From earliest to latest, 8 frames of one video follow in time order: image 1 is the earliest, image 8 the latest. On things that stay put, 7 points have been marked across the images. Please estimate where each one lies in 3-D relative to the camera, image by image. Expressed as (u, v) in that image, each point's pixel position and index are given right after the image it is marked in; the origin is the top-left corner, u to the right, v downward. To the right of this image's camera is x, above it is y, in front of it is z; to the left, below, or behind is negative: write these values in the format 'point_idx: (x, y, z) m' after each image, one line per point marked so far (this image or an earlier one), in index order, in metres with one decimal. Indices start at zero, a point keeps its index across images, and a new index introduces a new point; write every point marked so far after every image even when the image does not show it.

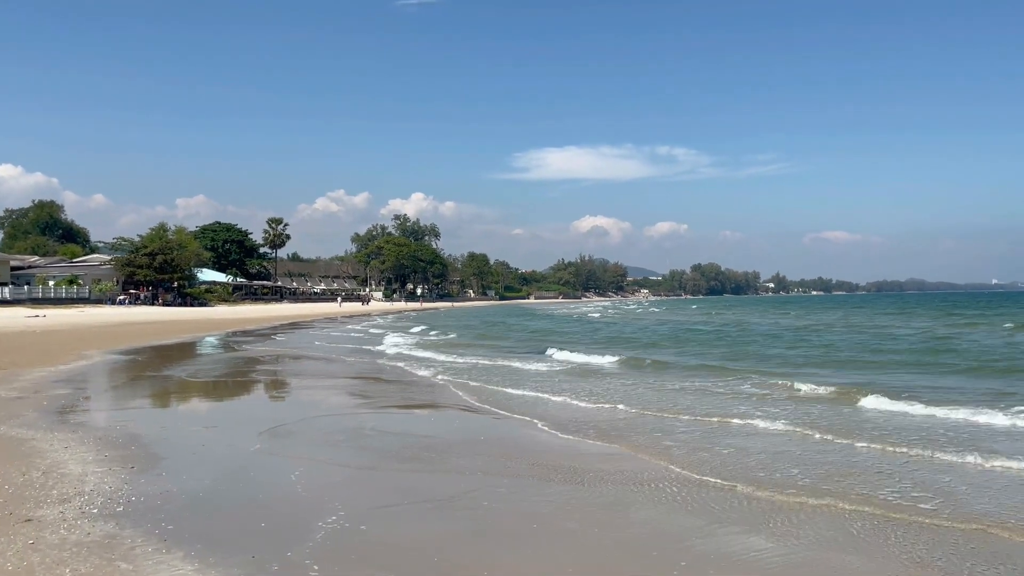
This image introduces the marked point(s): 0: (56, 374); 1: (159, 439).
0: (-10.9, -2.1, +19.7) m
1: (-4.1, -1.8, +9.7) m
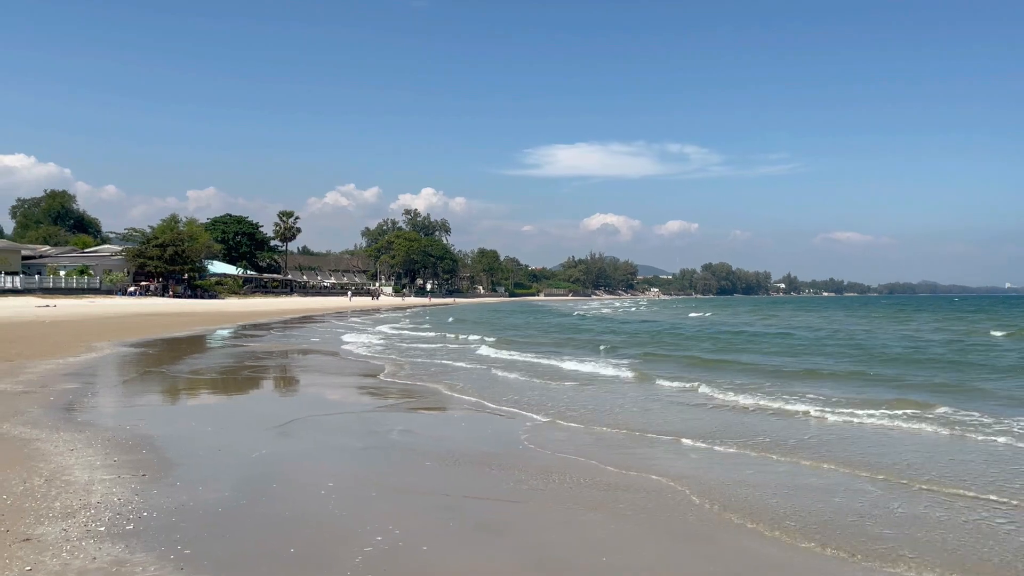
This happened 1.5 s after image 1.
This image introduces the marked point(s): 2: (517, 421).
0: (-10.4, -1.8, +19.1) m
1: (-3.7, -1.7, +9.0) m
2: (-0.2, -1.8, +11.8) m
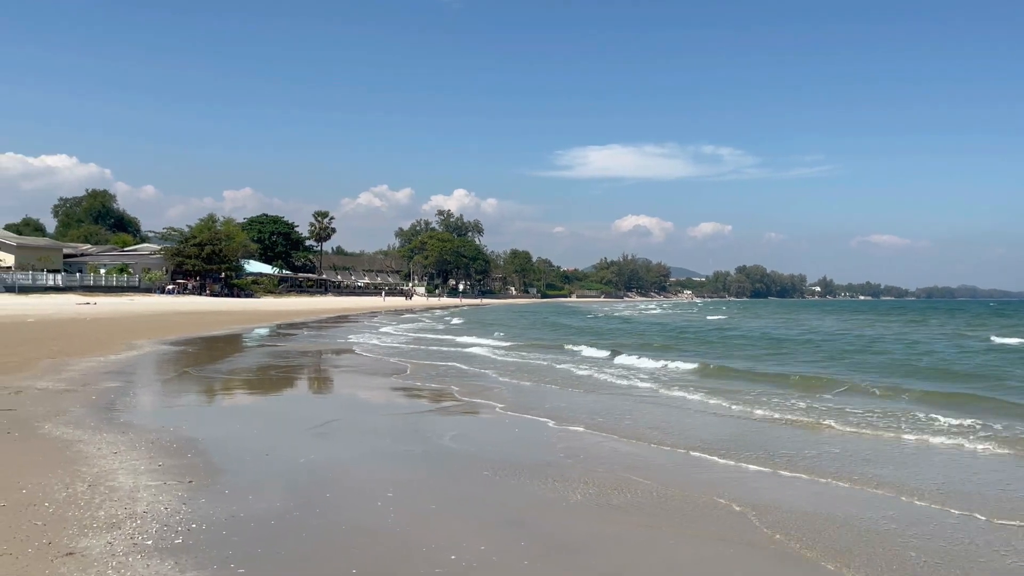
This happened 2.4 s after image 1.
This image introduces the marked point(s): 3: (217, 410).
0: (-9.4, -1.8, +19.0) m
1: (-3.1, -1.6, +8.7) m
2: (+0.6, -1.8, +11.4) m
3: (-4.4, -1.8, +12.1) m
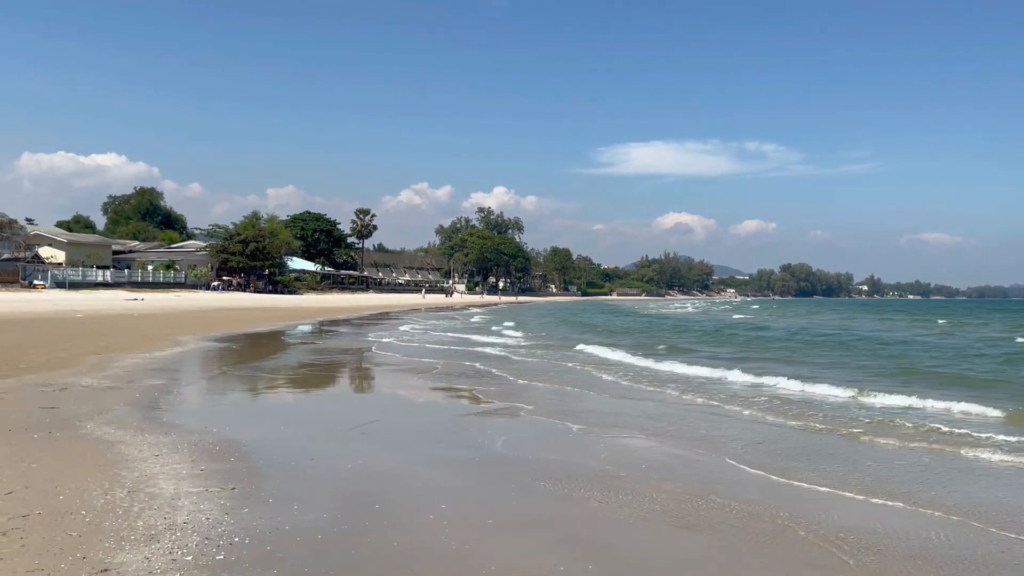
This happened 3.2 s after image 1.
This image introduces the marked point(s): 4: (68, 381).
0: (-8.4, -1.7, +19.0) m
1: (-2.5, -1.6, +8.3) m
2: (+1.2, -1.8, +10.8) m
3: (-3.6, -1.7, +11.9) m
4: (-7.2, -1.5, +13.5) m
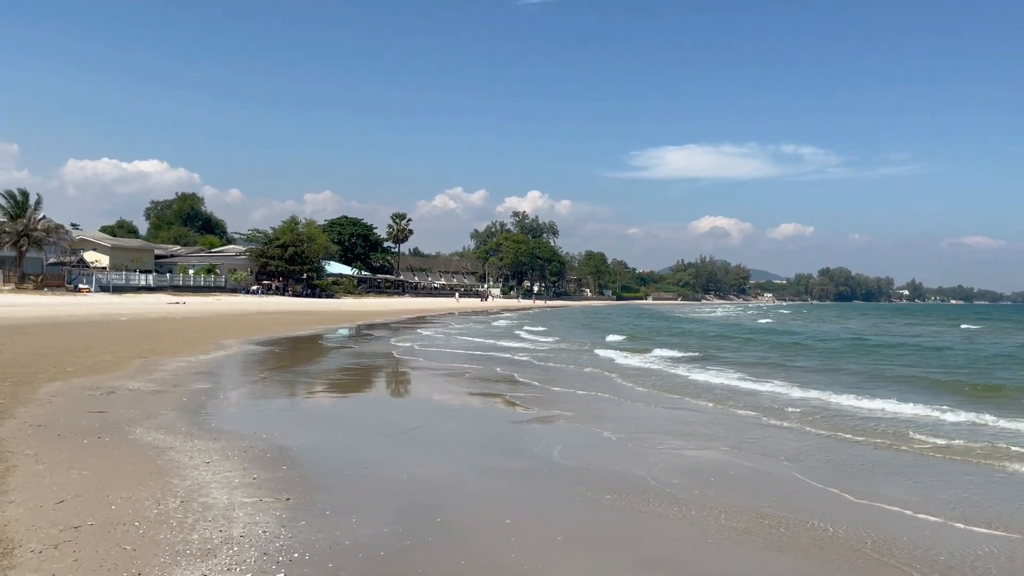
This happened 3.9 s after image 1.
0: (-7.3, -1.7, +19.0) m
1: (-2.0, -1.6, +8.1) m
2: (+1.9, -1.9, +10.4) m
3: (-2.9, -1.8, +11.7) m
4: (-6.5, -1.6, +13.4) m
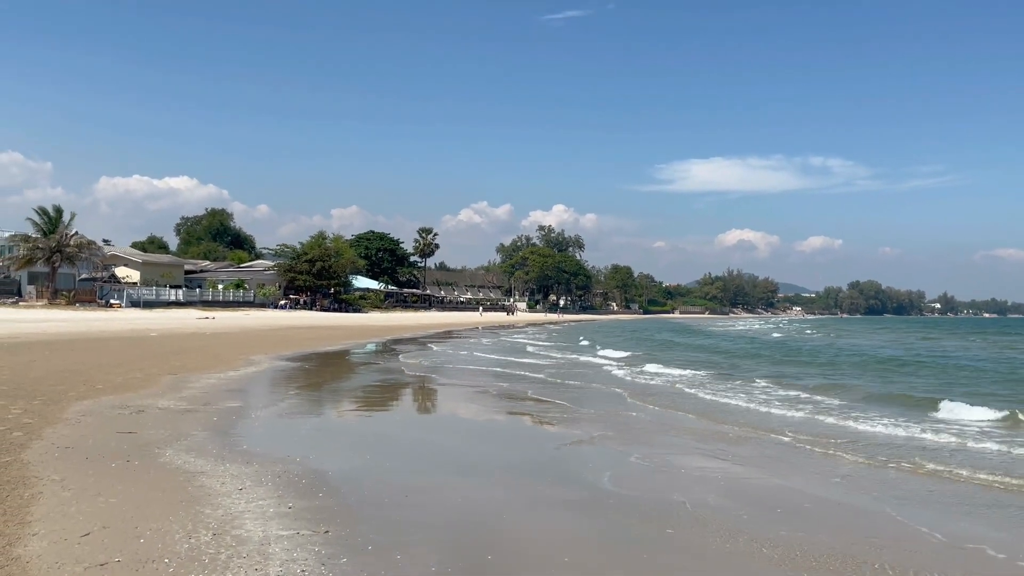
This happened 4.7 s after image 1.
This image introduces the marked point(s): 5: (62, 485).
0: (-6.6, -2.1, +18.7) m
1: (-1.5, -1.8, +7.7) m
2: (+2.4, -2.0, +9.9) m
3: (-2.4, -2.0, +11.3) m
4: (-5.8, -1.8, +13.1) m
5: (-3.8, -1.7, +7.0) m
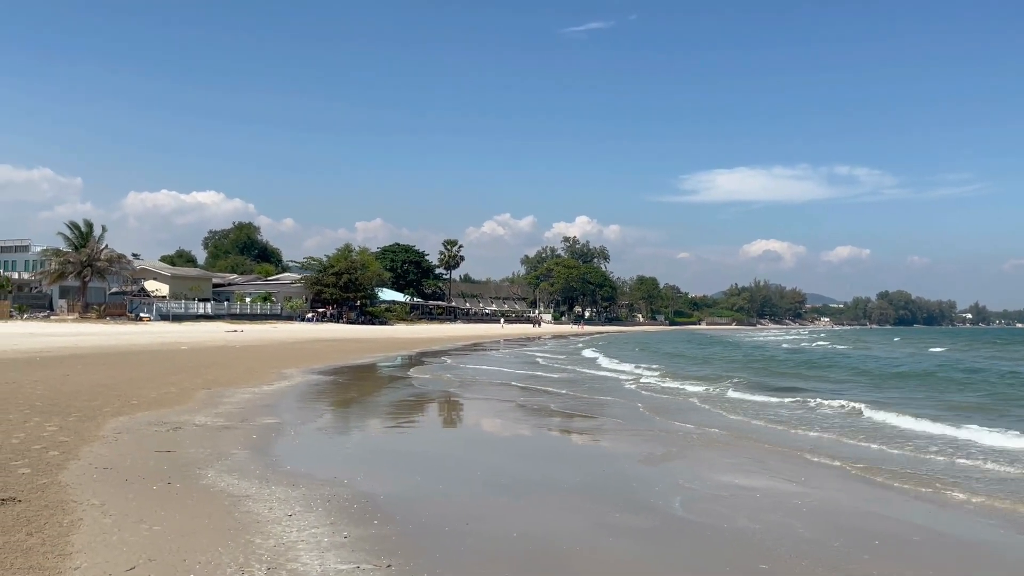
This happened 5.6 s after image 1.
0: (-5.7, -2.4, +18.4) m
1: (-0.9, -1.9, +7.2) m
2: (+3.1, -2.2, +9.3) m
3: (-1.7, -2.2, +10.8) m
4: (-5.1, -2.0, +12.8) m
5: (-3.3, -1.8, +6.6) m
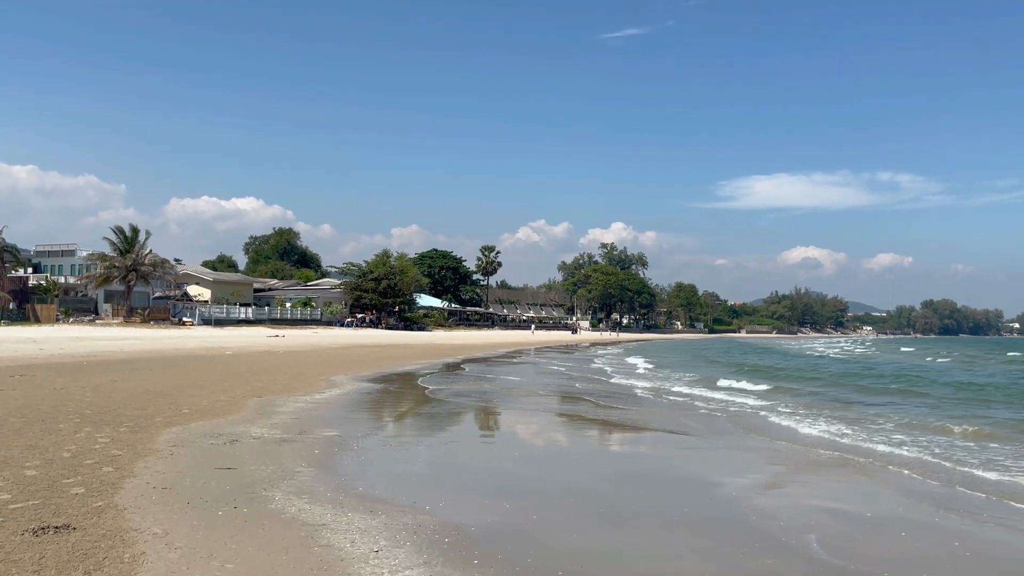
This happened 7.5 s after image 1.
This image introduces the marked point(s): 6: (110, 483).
0: (-4.3, -2.5, +17.7) m
1: (-0.1, -1.9, +6.3) m
2: (+4.0, -2.2, +8.3) m
3: (-0.7, -2.2, +10.0) m
4: (-4.0, -2.1, +12.1) m
5: (-2.4, -1.8, +5.8) m
6: (-3.9, -1.9, +7.9) m
